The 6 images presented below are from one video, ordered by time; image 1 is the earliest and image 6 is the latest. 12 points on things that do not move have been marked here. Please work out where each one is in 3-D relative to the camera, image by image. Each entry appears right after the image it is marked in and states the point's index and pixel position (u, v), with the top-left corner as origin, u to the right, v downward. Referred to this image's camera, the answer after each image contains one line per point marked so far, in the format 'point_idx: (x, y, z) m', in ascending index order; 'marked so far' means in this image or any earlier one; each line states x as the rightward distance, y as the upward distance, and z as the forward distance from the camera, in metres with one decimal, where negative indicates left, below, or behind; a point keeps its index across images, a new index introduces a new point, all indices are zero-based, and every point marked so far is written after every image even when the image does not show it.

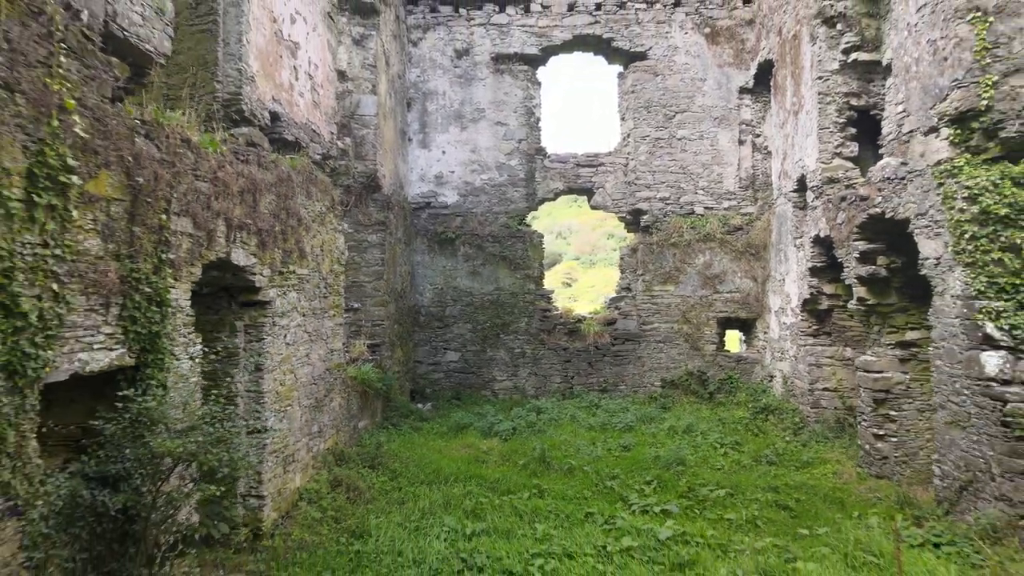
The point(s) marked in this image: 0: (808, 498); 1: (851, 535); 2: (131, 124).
0: (+2.9, -2.0, +5.3) m
1: (+2.7, -2.0, +4.5) m
2: (-2.3, +1.0, +3.3) m
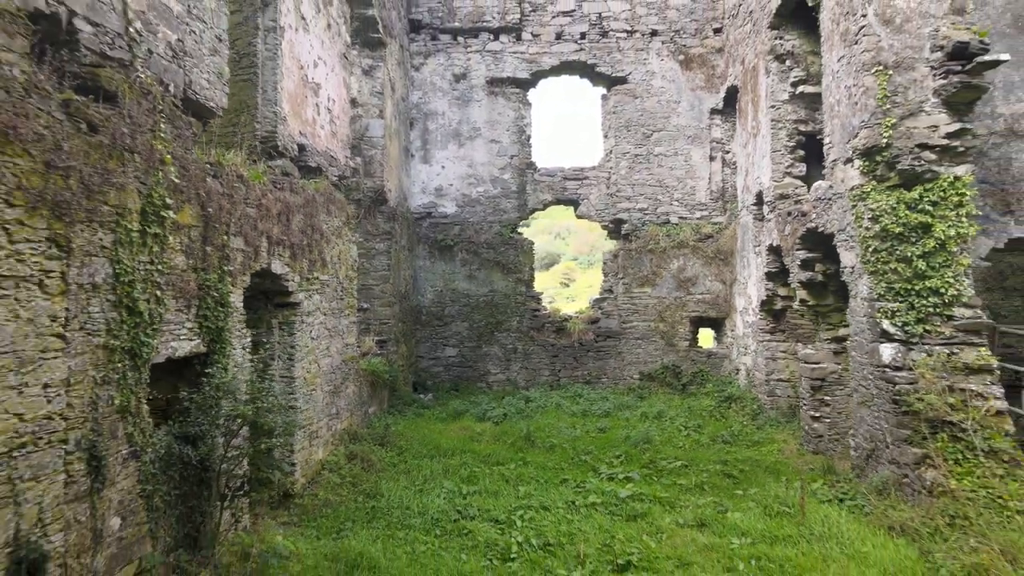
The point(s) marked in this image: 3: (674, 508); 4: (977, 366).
0: (+2.7, -2.1, +6.4) m
1: (+2.6, -2.0, +5.6) m
2: (-2.4, +0.9, +4.4) m
3: (+1.6, -2.1, +5.4) m
4: (+4.3, -0.7, +5.2) m
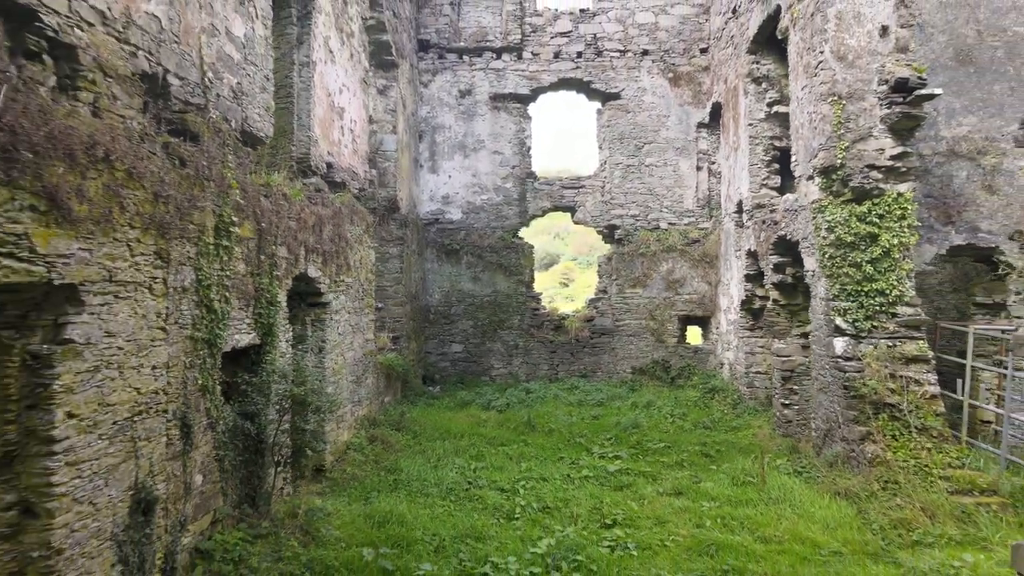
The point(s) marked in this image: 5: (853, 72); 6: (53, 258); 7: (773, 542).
0: (+2.8, -2.1, +7.2) m
1: (+2.7, -2.1, +6.4) m
2: (-2.4, +0.9, +5.2) m
3: (+1.6, -2.2, +6.3) m
4: (+4.3, -0.7, +6.0) m
5: (+3.9, +2.5, +6.5) m
6: (-2.5, +0.2, +3.1) m
7: (+2.3, -2.2, +4.8) m
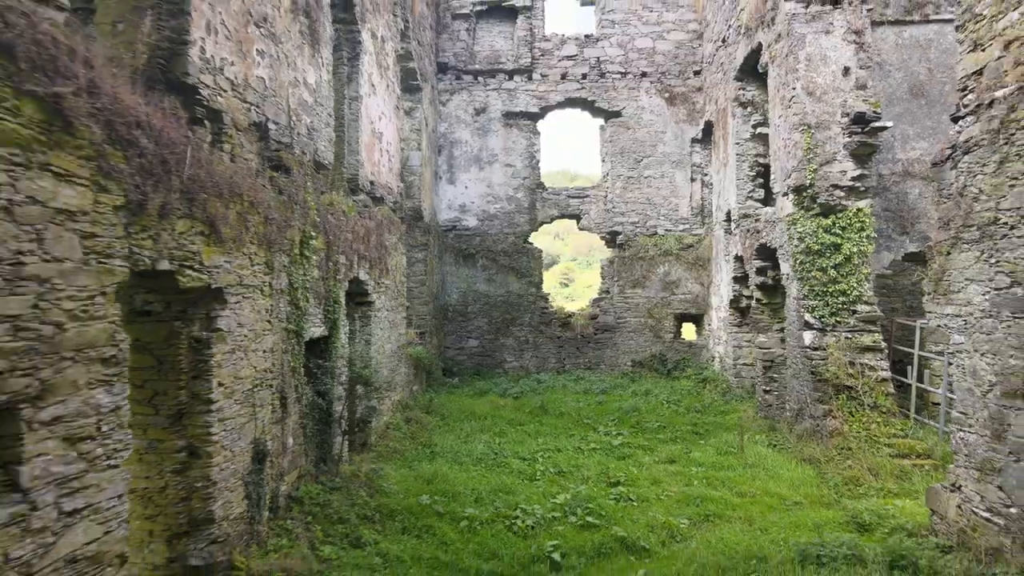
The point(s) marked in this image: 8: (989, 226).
0: (+3.0, -2.1, +8.4) m
1: (+2.9, -2.1, +7.6) m
2: (-2.1, +0.9, +6.3) m
3: (+1.9, -2.2, +7.4) m
4: (+4.6, -0.7, +7.2) m
5: (+4.2, +2.5, +7.6) m
6: (-2.3, +0.1, +4.2) m
7: (+2.5, -2.2, +6.0) m
8: (+3.6, +0.5, +4.2) m
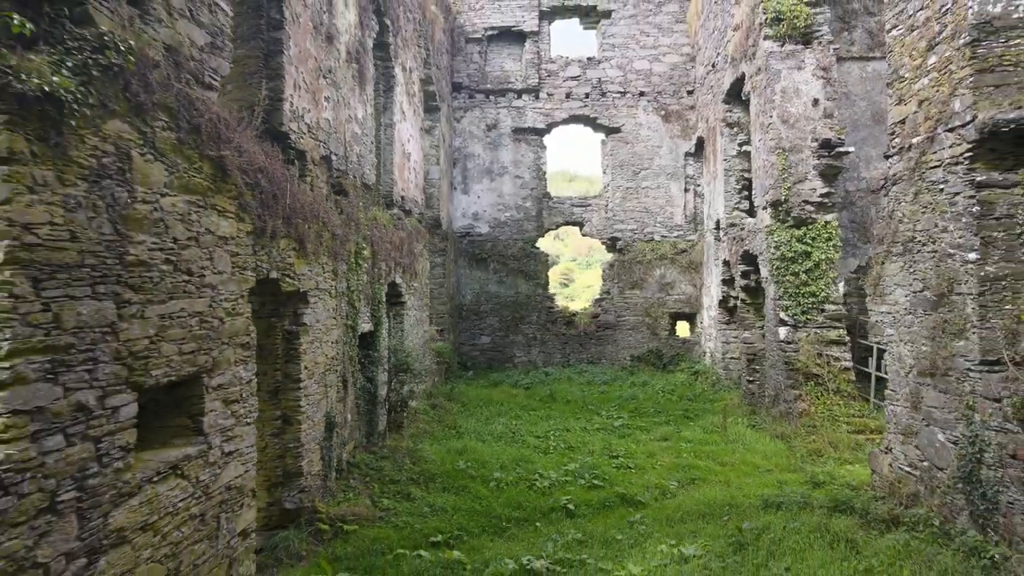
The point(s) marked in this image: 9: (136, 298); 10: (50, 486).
0: (+3.2, -2.1, +9.5) m
1: (+3.1, -2.1, +8.7) m
2: (-1.9, +0.9, +7.5) m
3: (+2.1, -2.2, +8.6) m
4: (+4.8, -0.8, +8.3) m
5: (+4.4, +2.5, +8.8) m
6: (-2.1, +0.1, +5.4) m
7: (+2.8, -2.2, +7.1) m
8: (+3.8, +0.4, +5.3) m
9: (-2.2, -0.1, +3.2) m
10: (-2.2, -1.0, +2.7) m
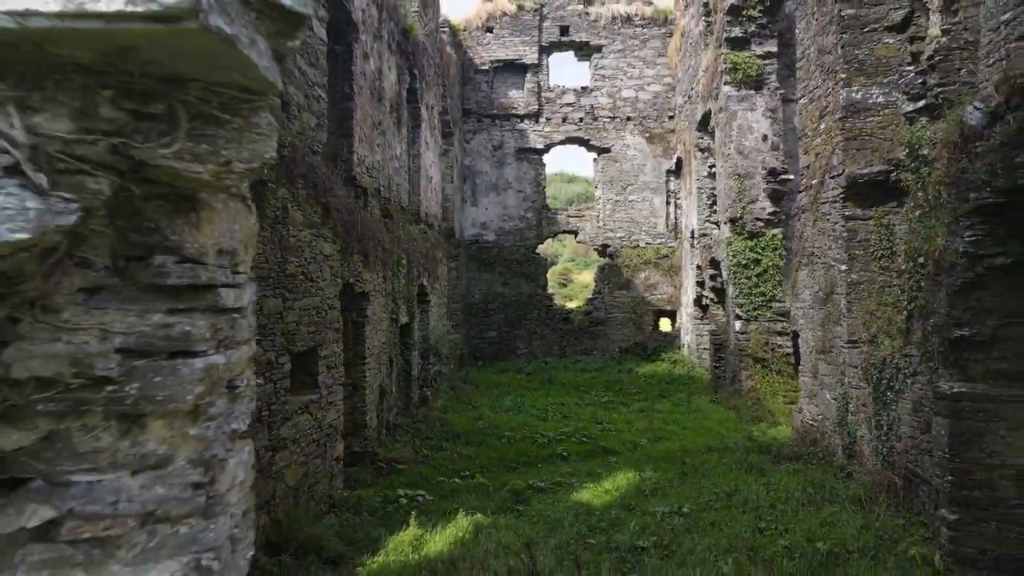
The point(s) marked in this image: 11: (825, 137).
0: (+3.3, -2.1, +11.5) m
1: (+3.2, -2.1, +10.7) m
2: (-1.8, +0.8, +9.5) m
3: (+2.2, -2.2, +10.5) m
4: (+4.9, -0.8, +10.3) m
5: (+4.5, +2.5, +10.8) m
6: (-1.9, +0.1, +7.4) m
7: (+2.9, -2.3, +9.1) m
8: (+3.9, +0.4, +7.3) m
9: (-2.1, -0.1, +5.2) m
10: (-2.1, -1.0, +4.7) m
11: (+3.9, +1.9, +6.9) m
